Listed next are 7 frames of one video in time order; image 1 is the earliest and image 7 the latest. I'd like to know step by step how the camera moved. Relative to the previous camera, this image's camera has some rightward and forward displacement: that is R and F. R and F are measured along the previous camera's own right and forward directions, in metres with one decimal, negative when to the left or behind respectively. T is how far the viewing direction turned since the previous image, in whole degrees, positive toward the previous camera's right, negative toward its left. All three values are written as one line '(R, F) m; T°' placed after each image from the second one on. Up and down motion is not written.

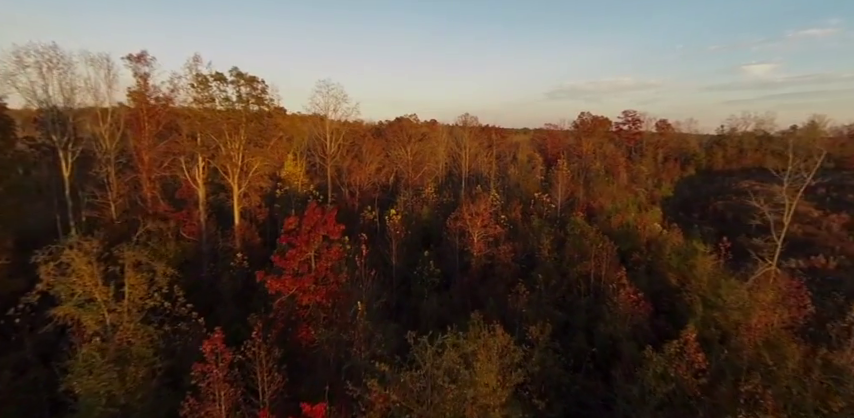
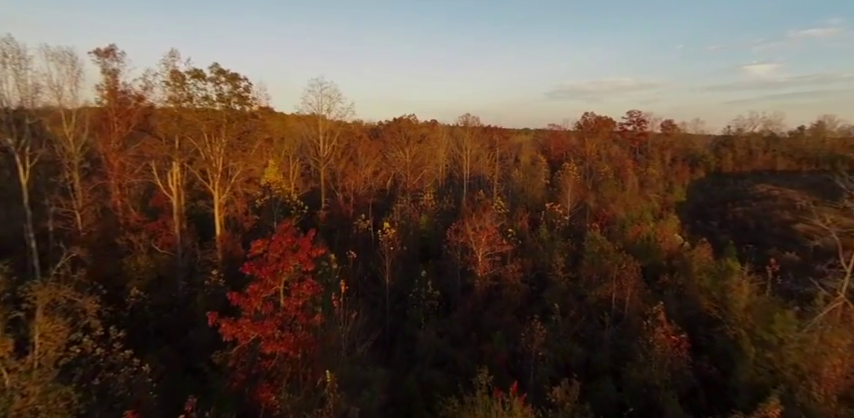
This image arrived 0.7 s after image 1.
(+0.1, +2.4) m; 0°
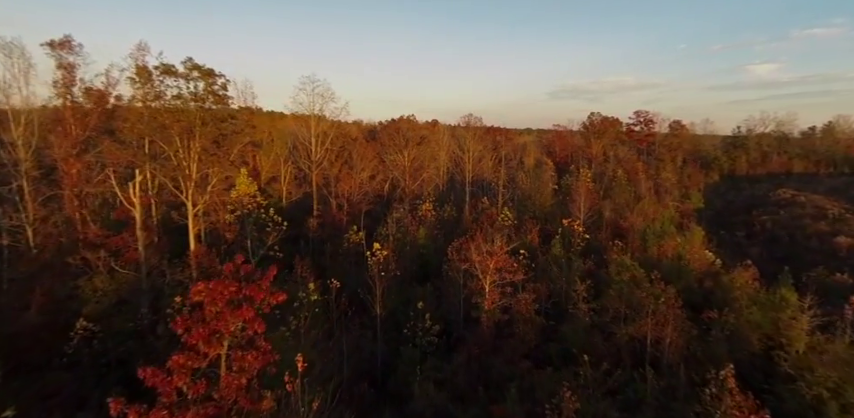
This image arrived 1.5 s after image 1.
(+0.1, +2.8) m; 0°
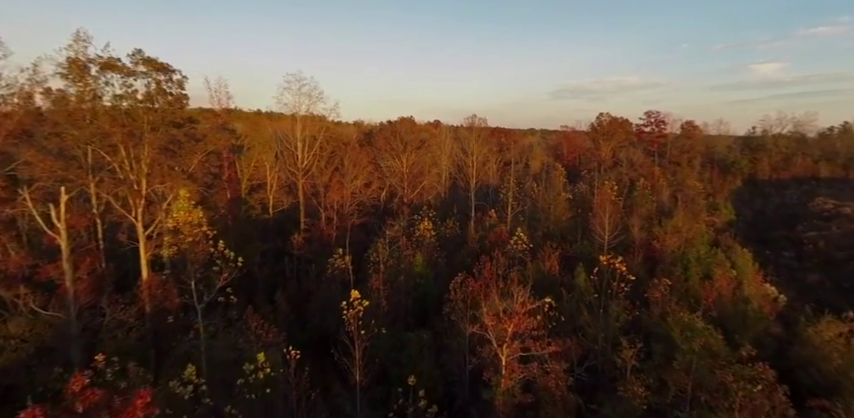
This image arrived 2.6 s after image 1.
(+0.2, +4.0) m; 0°
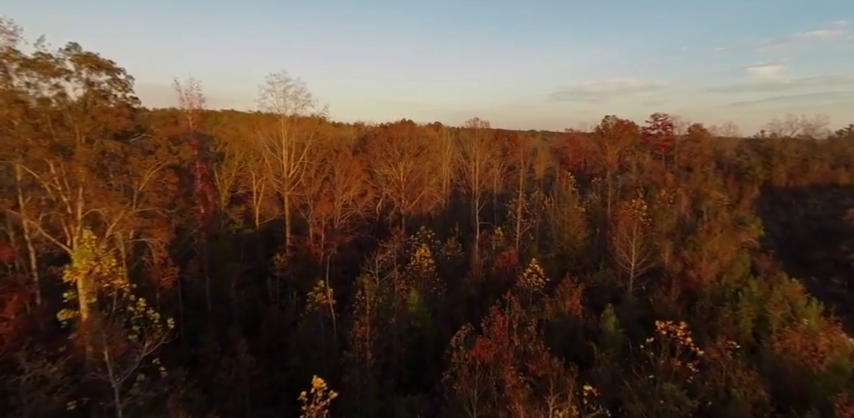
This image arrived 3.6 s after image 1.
(+0.1, +3.4) m; 0°
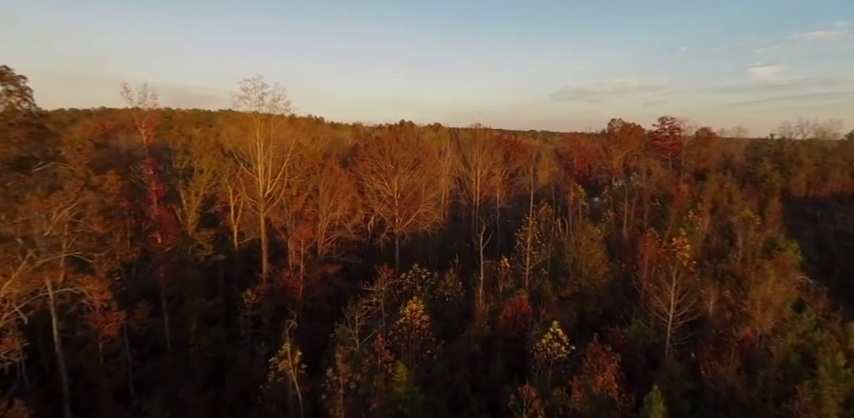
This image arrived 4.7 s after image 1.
(+0.2, +3.8) m; 0°
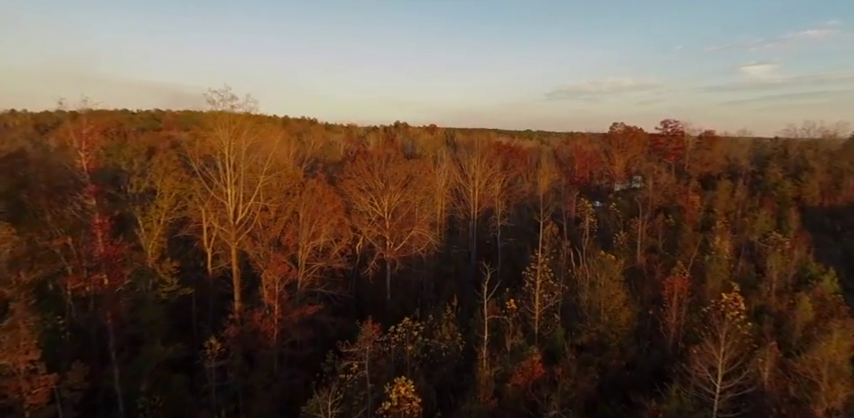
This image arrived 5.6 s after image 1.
(+0.2, +3.3) m; 0°
